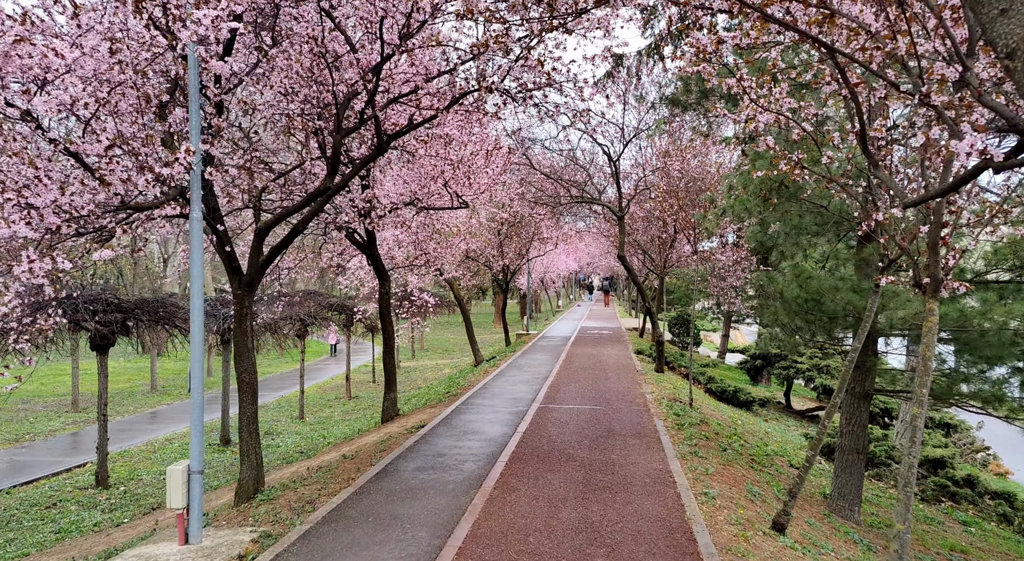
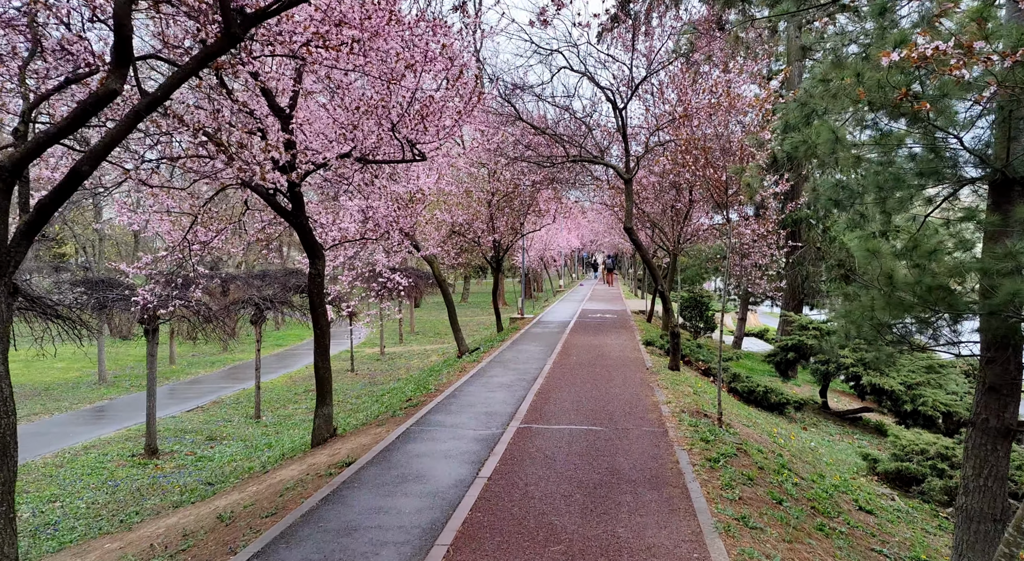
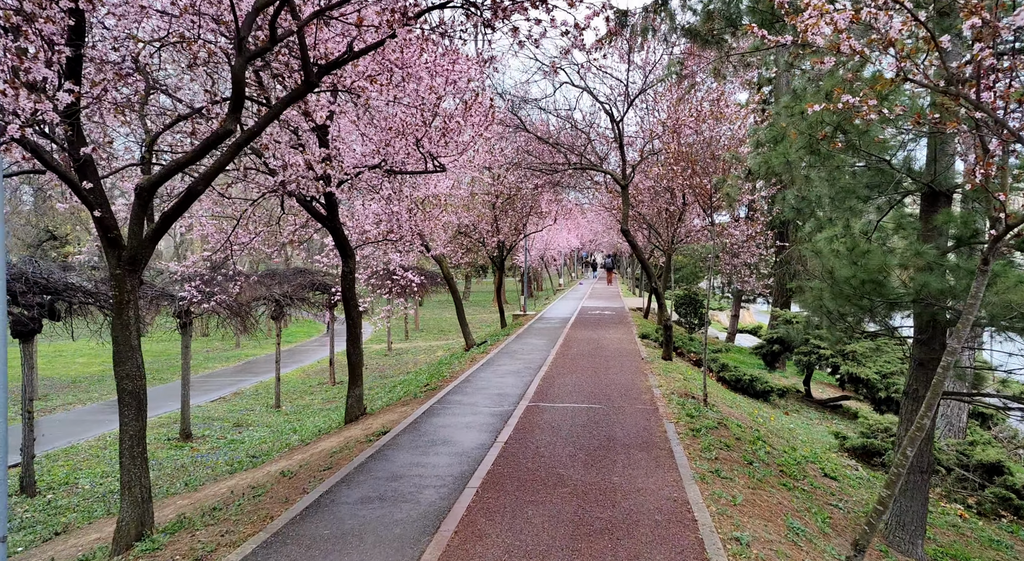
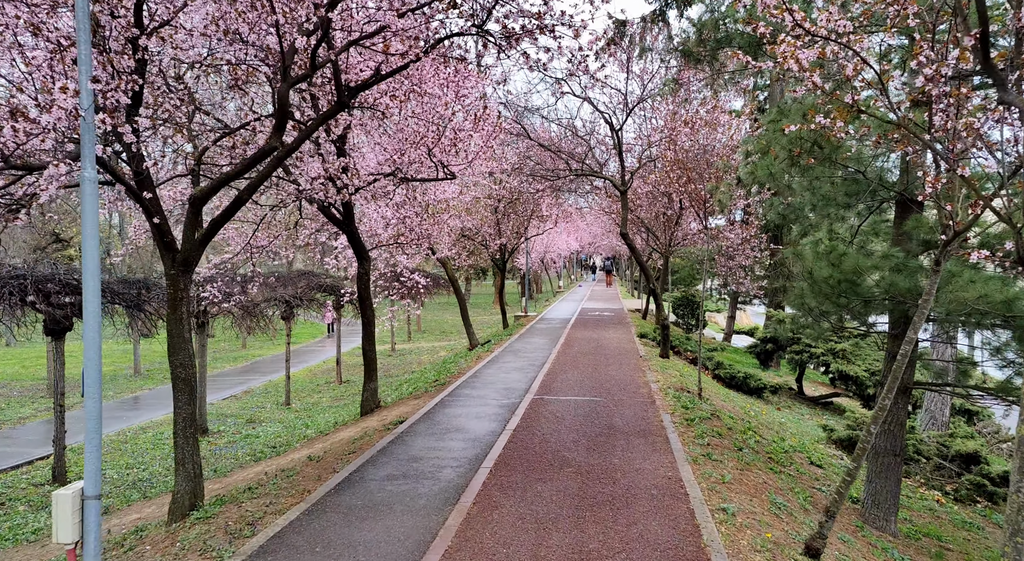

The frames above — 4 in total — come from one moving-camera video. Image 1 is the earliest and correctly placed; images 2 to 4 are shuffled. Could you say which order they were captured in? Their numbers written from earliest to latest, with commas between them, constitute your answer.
4, 3, 2
